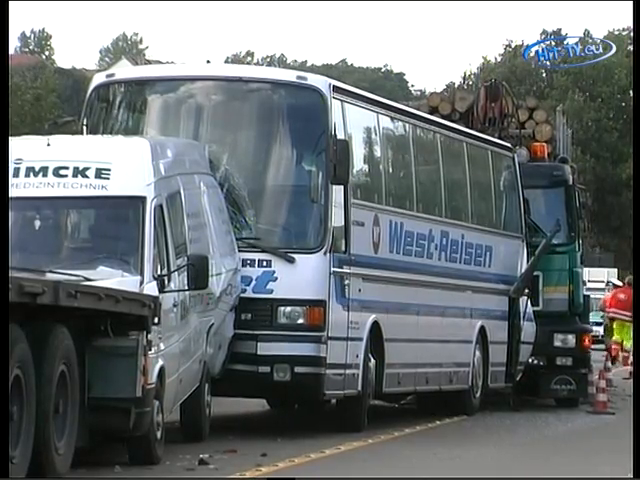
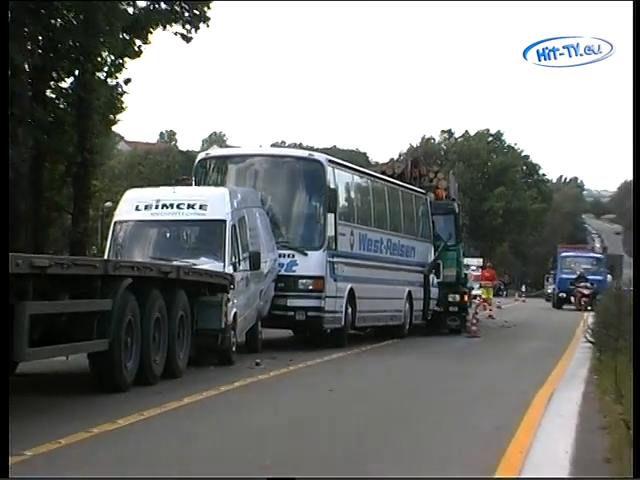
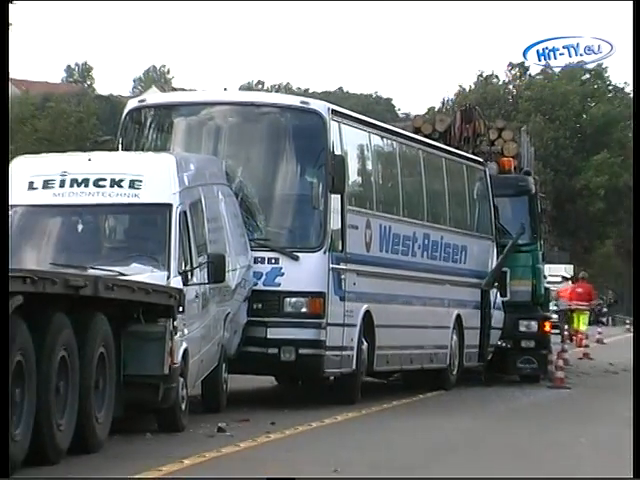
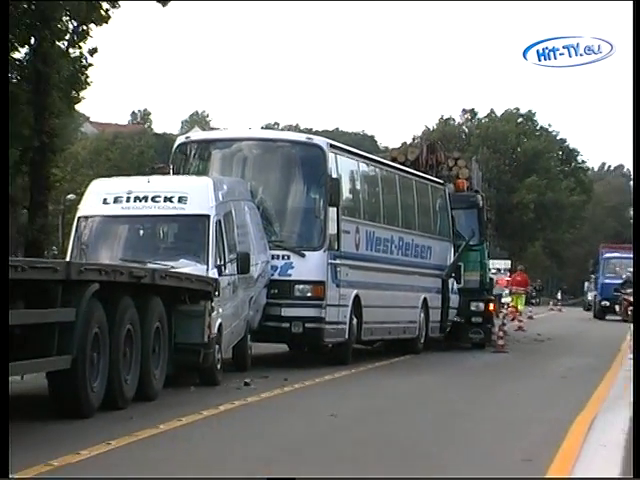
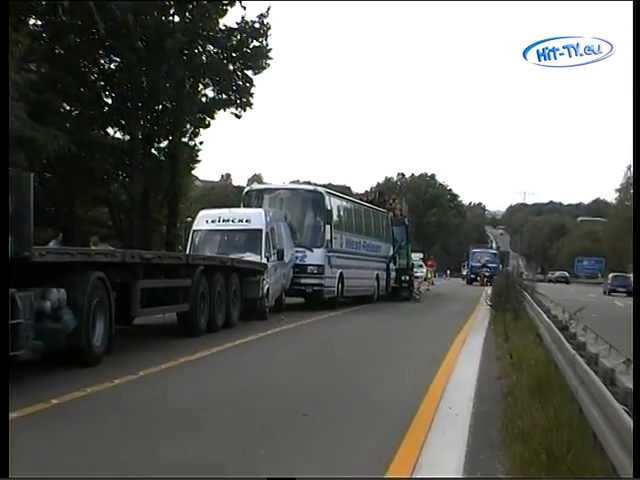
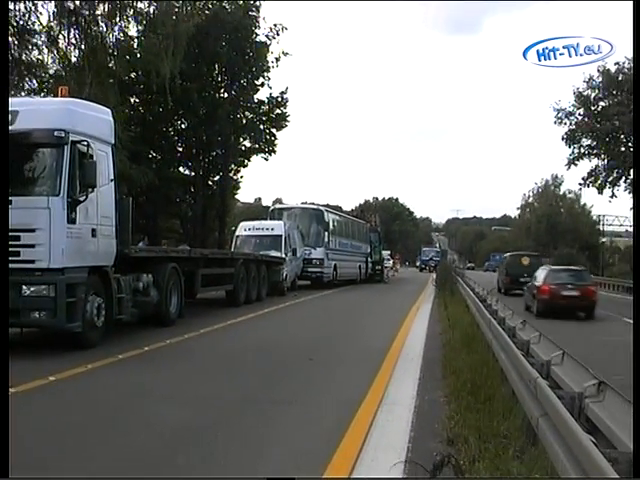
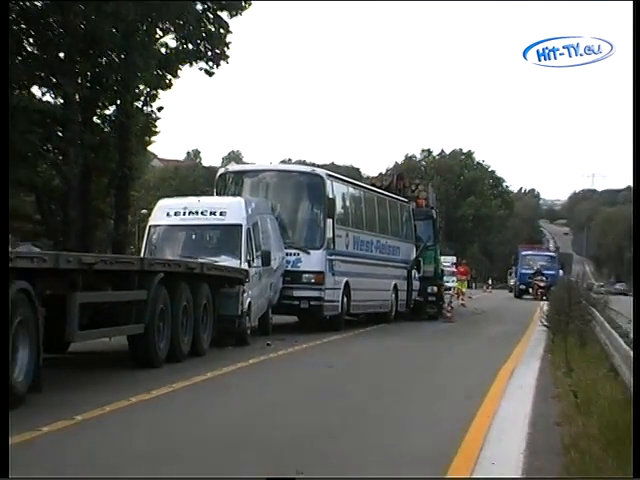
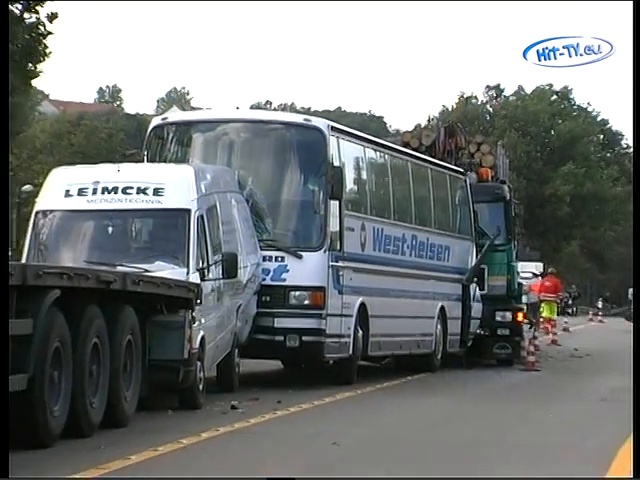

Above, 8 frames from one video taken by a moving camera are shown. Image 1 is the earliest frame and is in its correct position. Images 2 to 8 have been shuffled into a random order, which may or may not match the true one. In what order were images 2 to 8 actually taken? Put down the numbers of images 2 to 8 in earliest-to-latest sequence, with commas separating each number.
3, 8, 4, 2, 7, 5, 6
